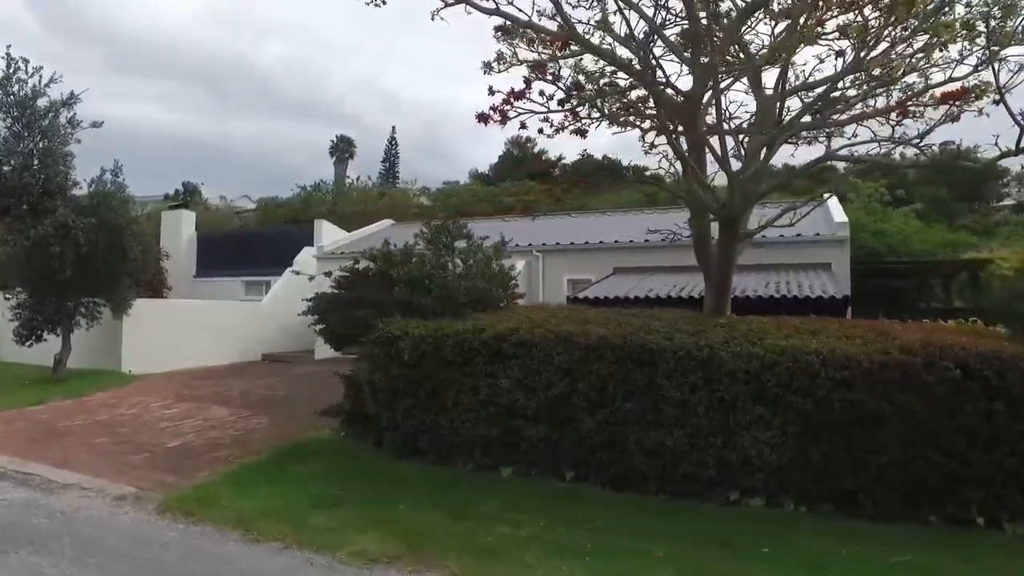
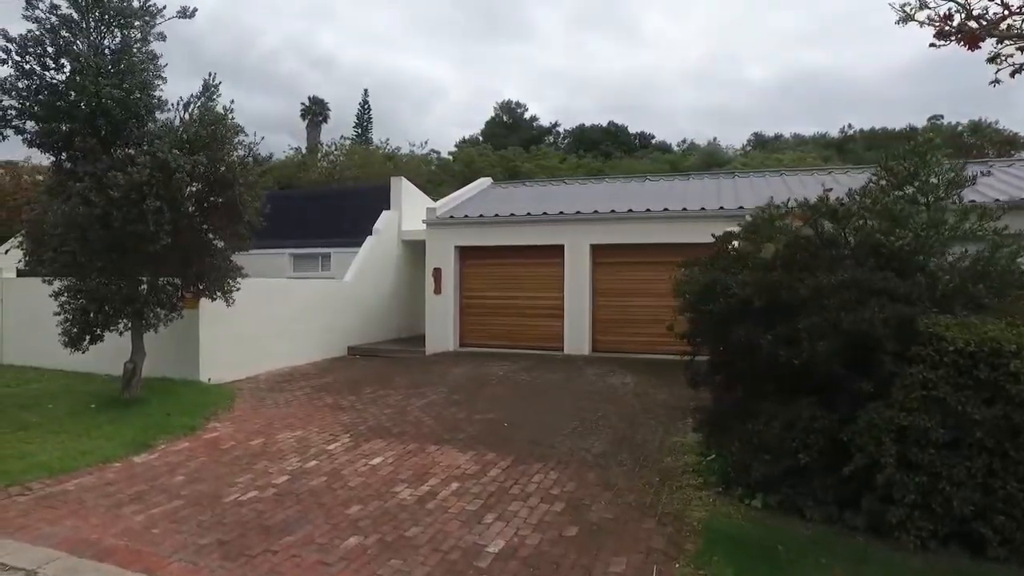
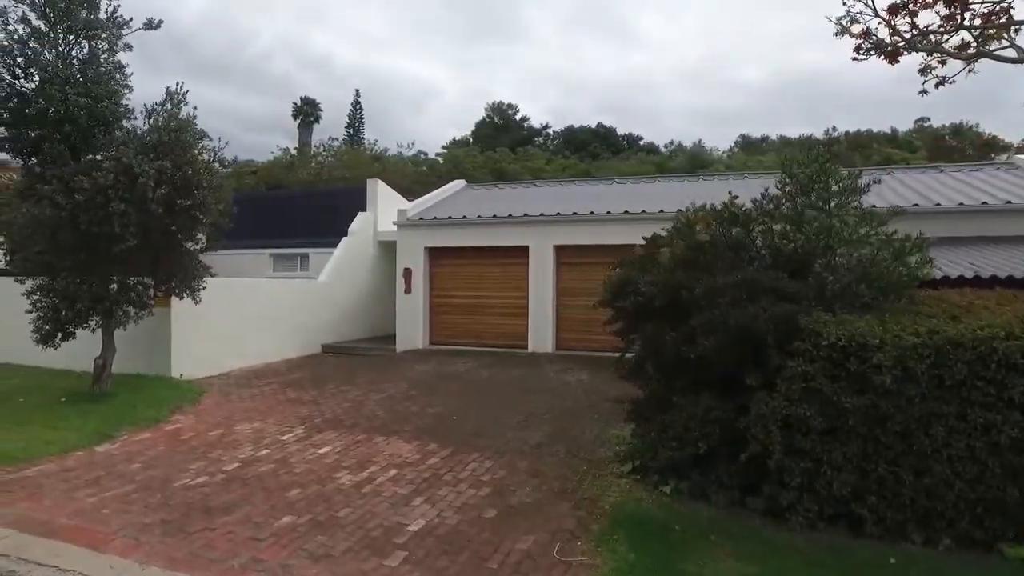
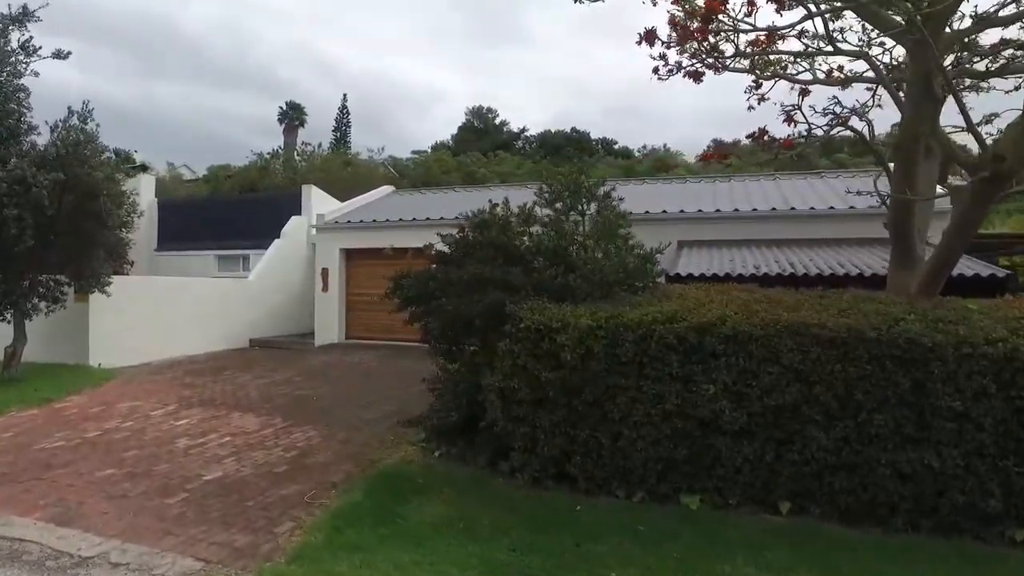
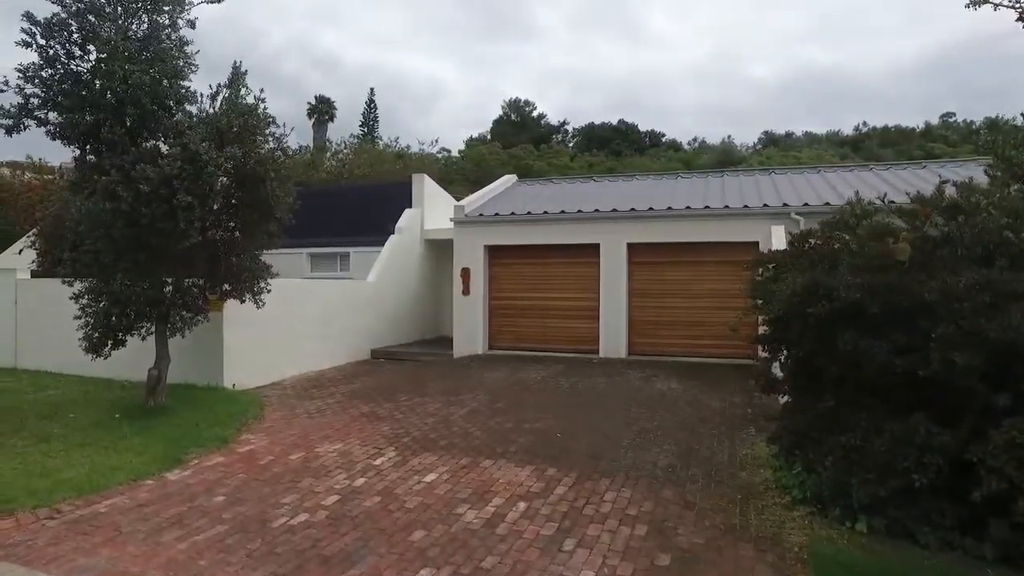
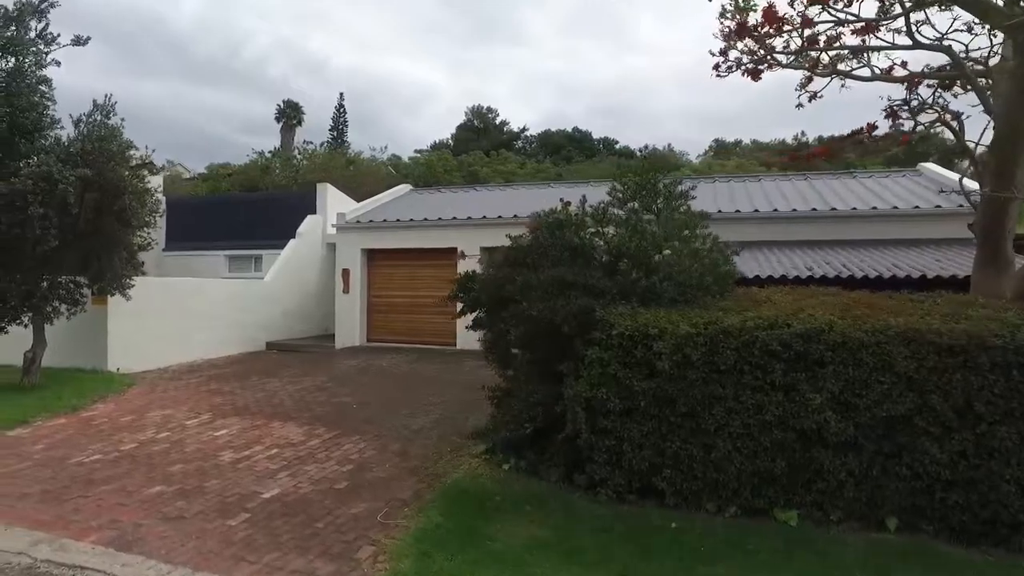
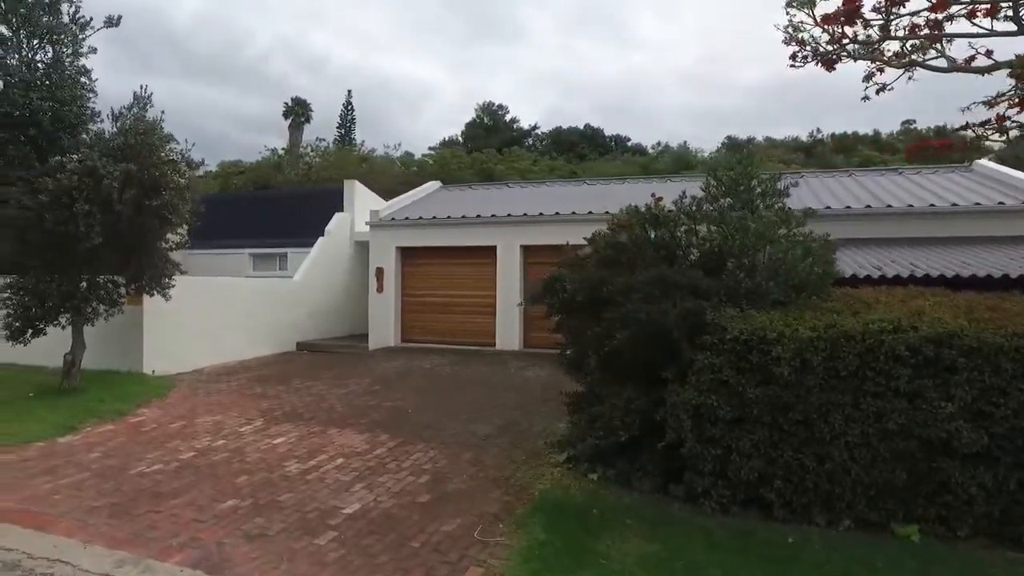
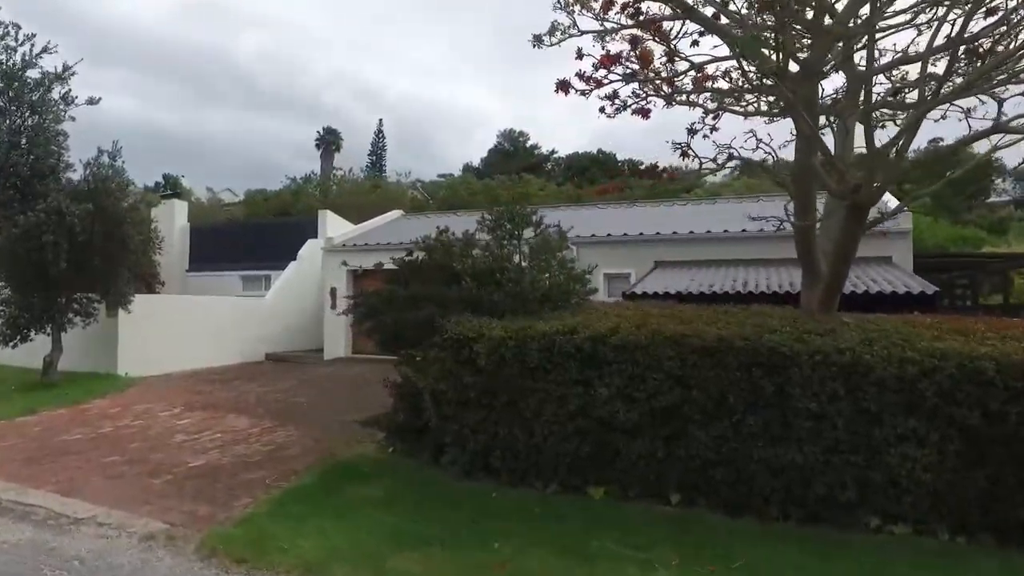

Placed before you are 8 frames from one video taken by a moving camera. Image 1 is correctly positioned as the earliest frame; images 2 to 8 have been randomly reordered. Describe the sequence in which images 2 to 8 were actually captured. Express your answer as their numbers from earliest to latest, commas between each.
8, 4, 6, 7, 3, 2, 5
